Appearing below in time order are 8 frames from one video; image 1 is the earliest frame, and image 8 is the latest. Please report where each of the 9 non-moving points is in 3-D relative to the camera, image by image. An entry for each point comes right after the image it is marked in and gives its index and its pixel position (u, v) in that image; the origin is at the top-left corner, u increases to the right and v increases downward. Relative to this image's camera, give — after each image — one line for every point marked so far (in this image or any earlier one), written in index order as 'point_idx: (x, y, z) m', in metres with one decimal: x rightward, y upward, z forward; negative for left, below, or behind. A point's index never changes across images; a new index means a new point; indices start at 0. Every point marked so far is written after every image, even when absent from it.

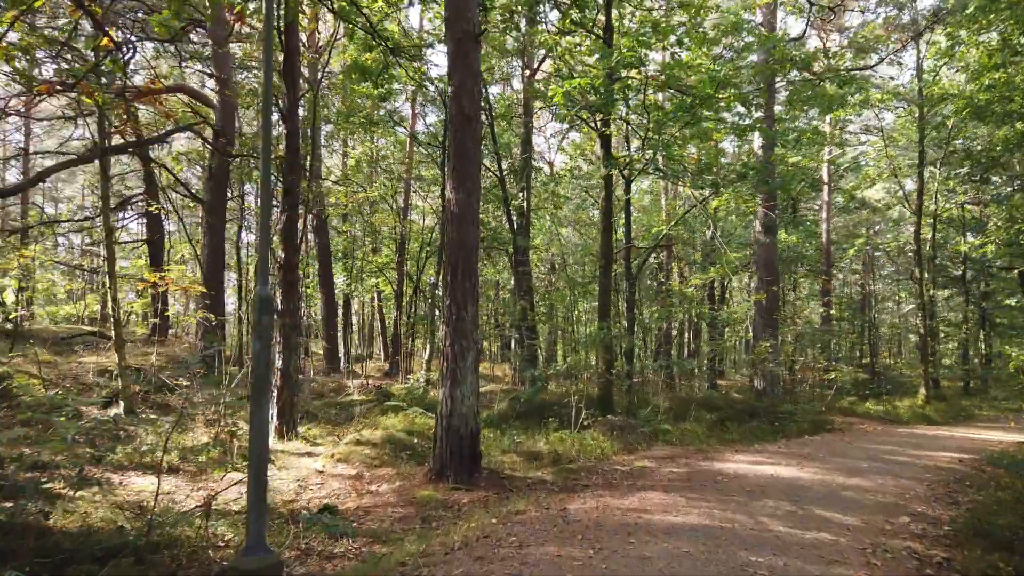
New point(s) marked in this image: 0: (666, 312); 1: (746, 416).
0: (+2.3, -0.4, +11.5) m
1: (+2.6, -1.4, +8.4) m
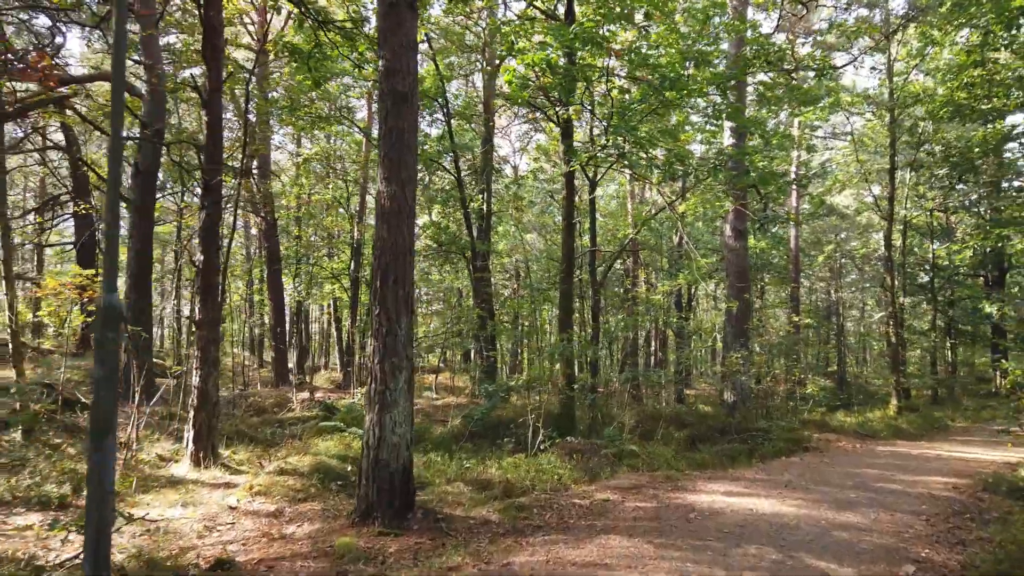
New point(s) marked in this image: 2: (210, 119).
0: (+1.7, -0.5, +10.9) m
1: (+2.1, -1.5, +7.8) m
2: (-2.4, +1.3, +6.1) m
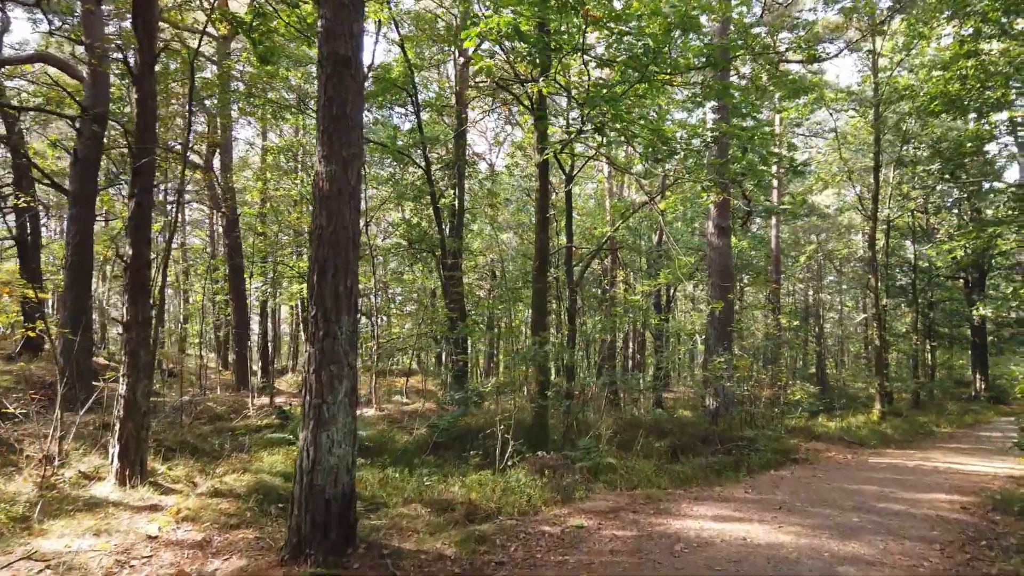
0: (+1.3, -0.5, +10.4) m
1: (+1.8, -1.5, +7.3) m
2: (-2.7, +1.4, +5.5) m
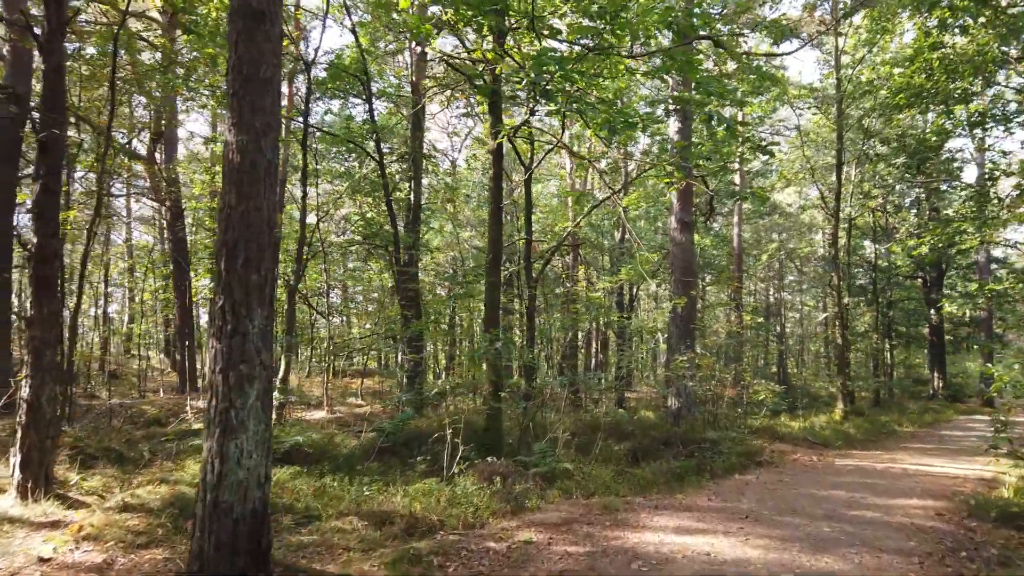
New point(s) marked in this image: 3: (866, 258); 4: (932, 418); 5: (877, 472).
0: (+0.8, -0.4, +10.0) m
1: (+1.4, -1.4, +6.9) m
2: (-3.0, +1.4, +4.9) m
3: (+9.2, +0.8, +20.0) m
4: (+8.0, -2.5, +14.5) m
5: (+2.8, -1.4, +5.9) m
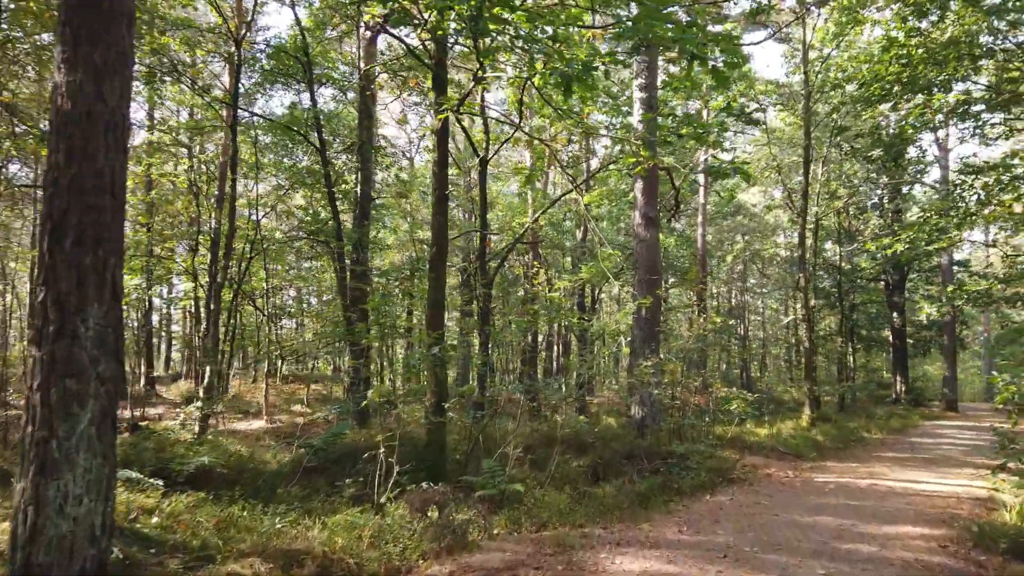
0: (+0.2, -0.4, +9.3) m
1: (+0.9, -1.4, +6.3) m
2: (-3.3, +1.4, +4.1) m
3: (+8.2, +0.7, +19.7) m
4: (+7.2, -2.5, +14.2) m
5: (+2.4, -1.4, +5.4) m
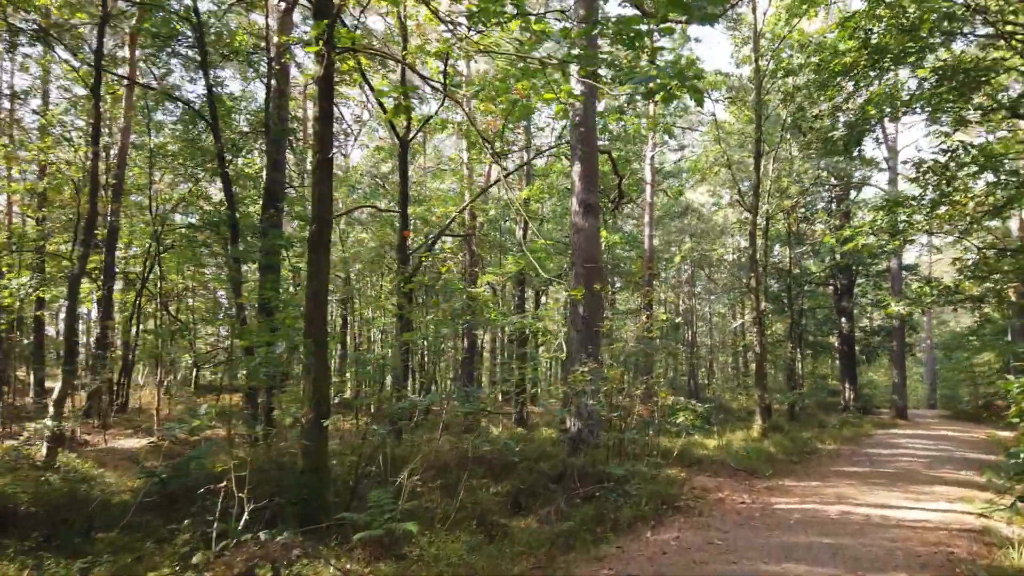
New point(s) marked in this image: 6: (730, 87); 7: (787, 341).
0: (-0.6, -0.4, +8.3) m
1: (+0.3, -1.4, +5.3) m
2: (-3.8, +1.6, +2.8) m
3: (+6.7, +0.6, +19.1) m
4: (+6.0, -2.6, +13.5) m
5: (+1.9, -1.4, +4.4) m
6: (+4.0, +3.7, +14.0) m
7: (+6.8, -1.3, +18.9) m
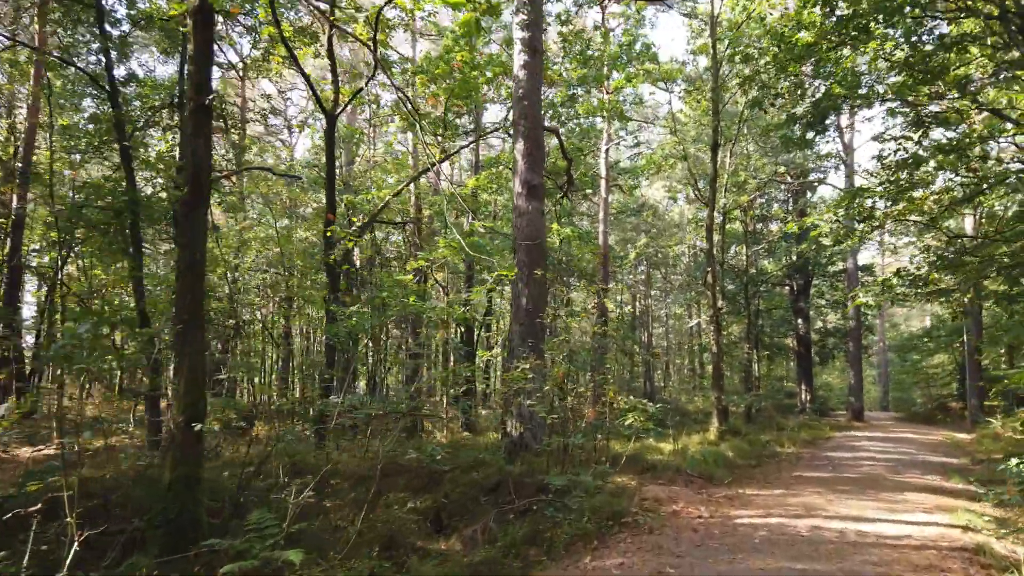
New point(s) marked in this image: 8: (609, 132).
0: (-1.2, -0.3, +7.5) m
1: (-0.2, -1.3, +4.5) m
2: (-4.1, +1.7, +1.9) m
3: (+5.5, +0.6, +18.7) m
4: (+5.1, -2.5, +13.1) m
5: (+1.4, -1.3, +3.8) m
6: (+3.1, +3.7, +13.4) m
7: (+5.6, -1.3, +18.5) m
8: (+2.0, +3.2, +15.8) m
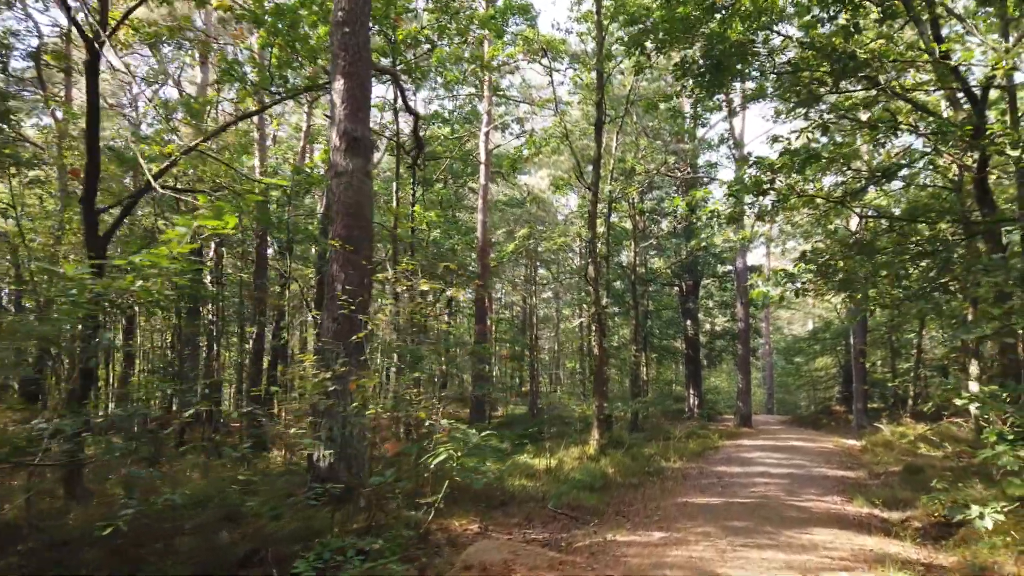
0: (-2.6, -0.2, +5.7) m
1: (-1.2, -1.1, +2.9) m
2: (-4.7, +1.9, -0.2) m
3: (+2.6, +0.6, +17.7) m
4: (+2.9, -2.5, +12.0) m
5: (+0.5, -1.1, +2.4) m
6: (+0.9, +3.8, +12.2) m
7: (+2.7, -1.3, +17.5) m
8: (-0.4, +3.3, +14.4) m
